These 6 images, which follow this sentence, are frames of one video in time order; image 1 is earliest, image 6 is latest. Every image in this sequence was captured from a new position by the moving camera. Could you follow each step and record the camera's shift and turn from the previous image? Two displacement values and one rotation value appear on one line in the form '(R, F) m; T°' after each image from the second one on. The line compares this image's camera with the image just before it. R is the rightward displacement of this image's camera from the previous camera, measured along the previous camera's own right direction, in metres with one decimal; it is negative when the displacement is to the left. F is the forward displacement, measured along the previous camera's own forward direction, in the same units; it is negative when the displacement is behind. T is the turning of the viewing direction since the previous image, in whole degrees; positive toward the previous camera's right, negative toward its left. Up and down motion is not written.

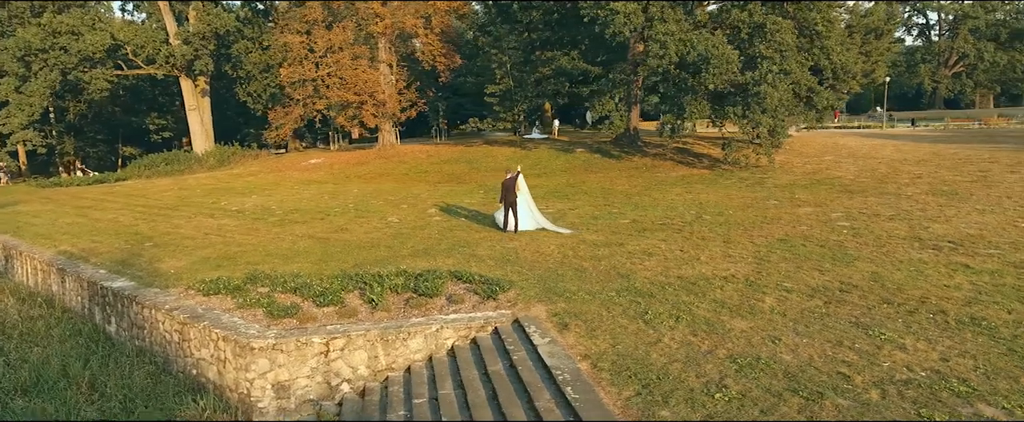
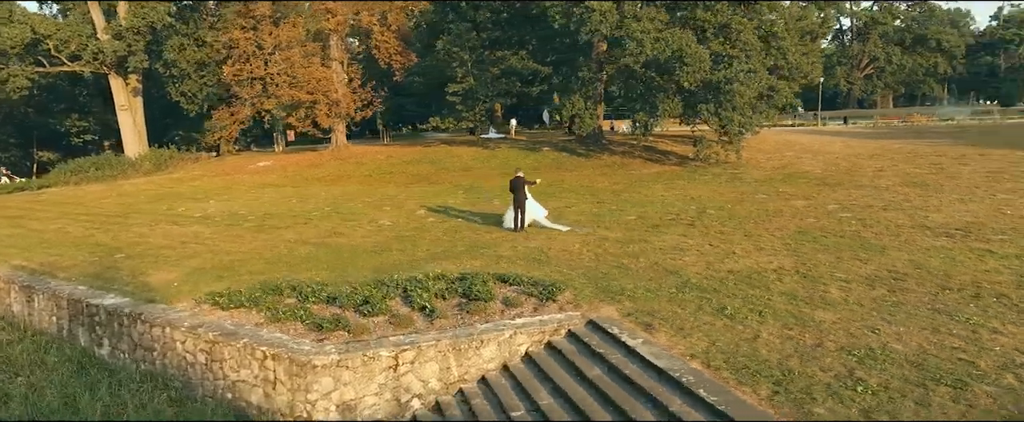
(-1.9, +0.6) m; +7°
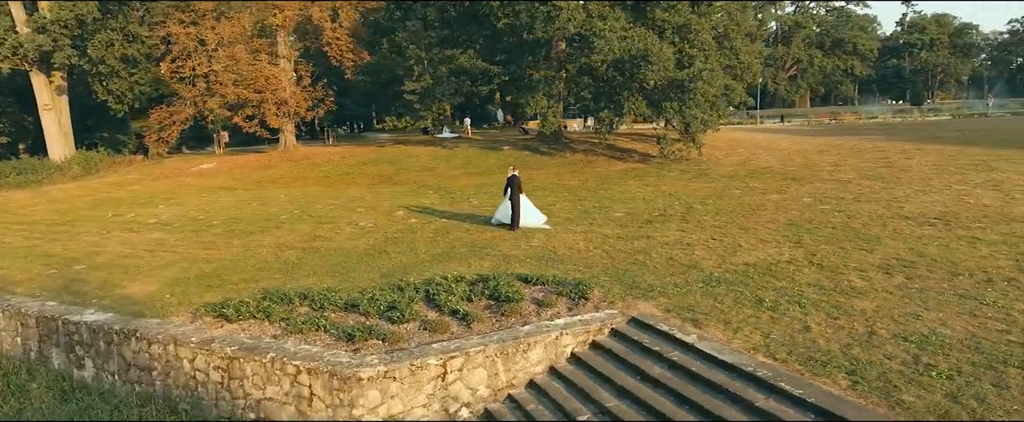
(-1.4, +0.4) m; +6°
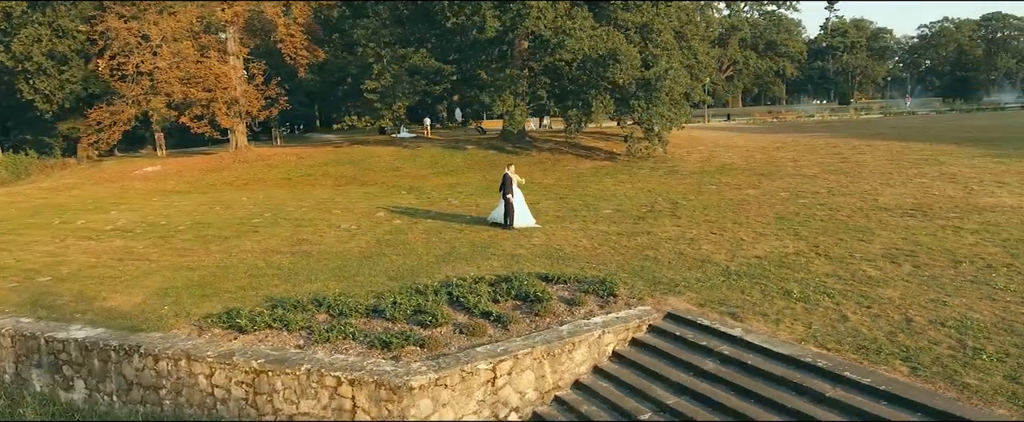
(-1.2, +0.3) m; +6°
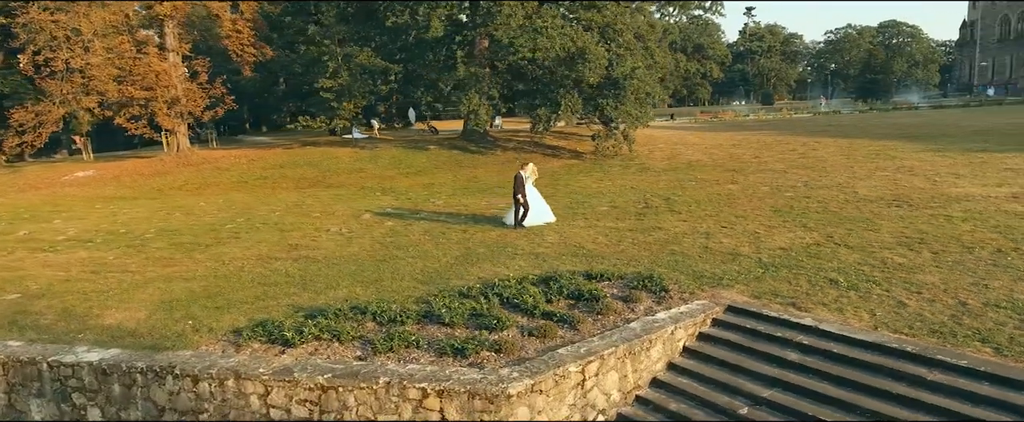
(-1.7, +0.4) m; +7°
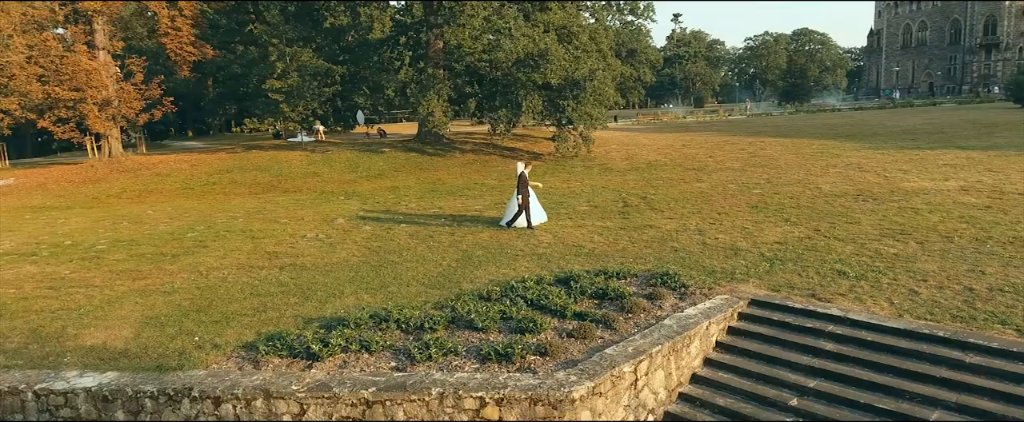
(-1.2, +0.3) m; +6°
